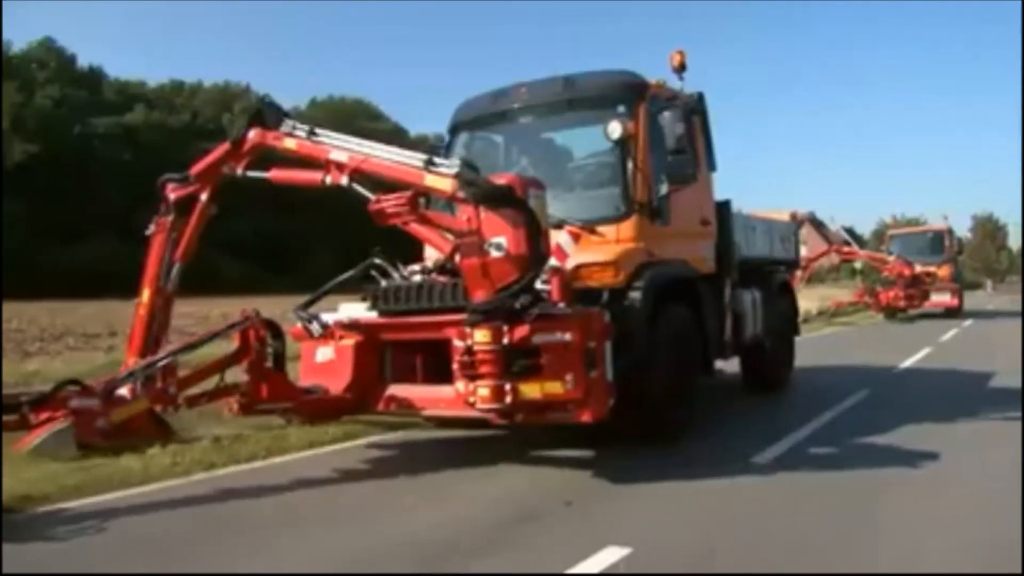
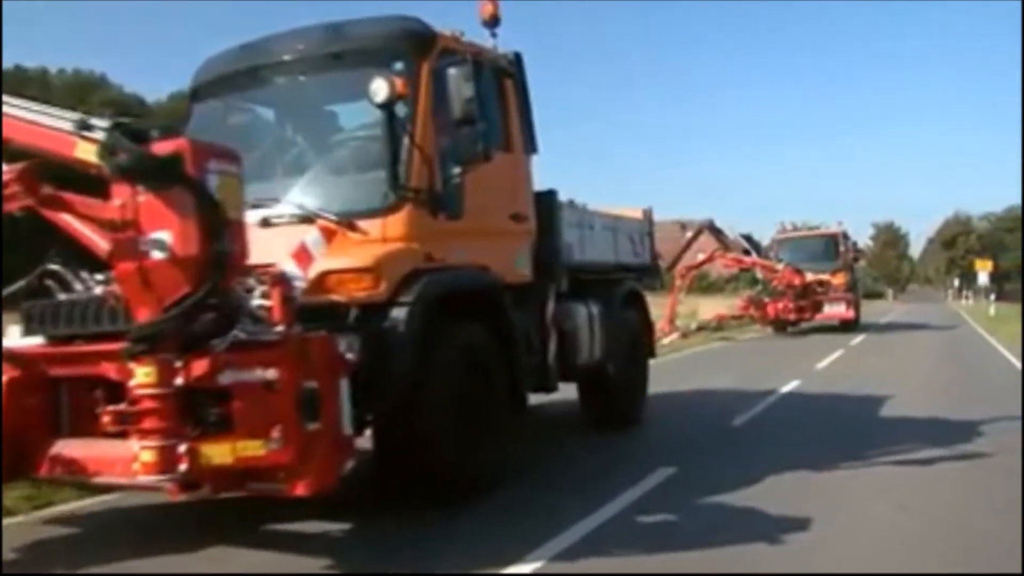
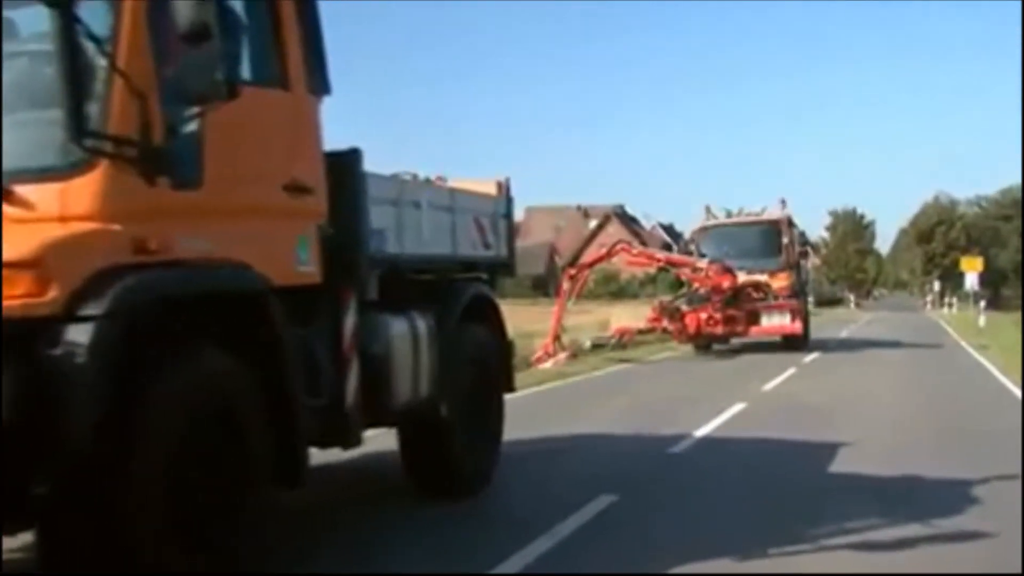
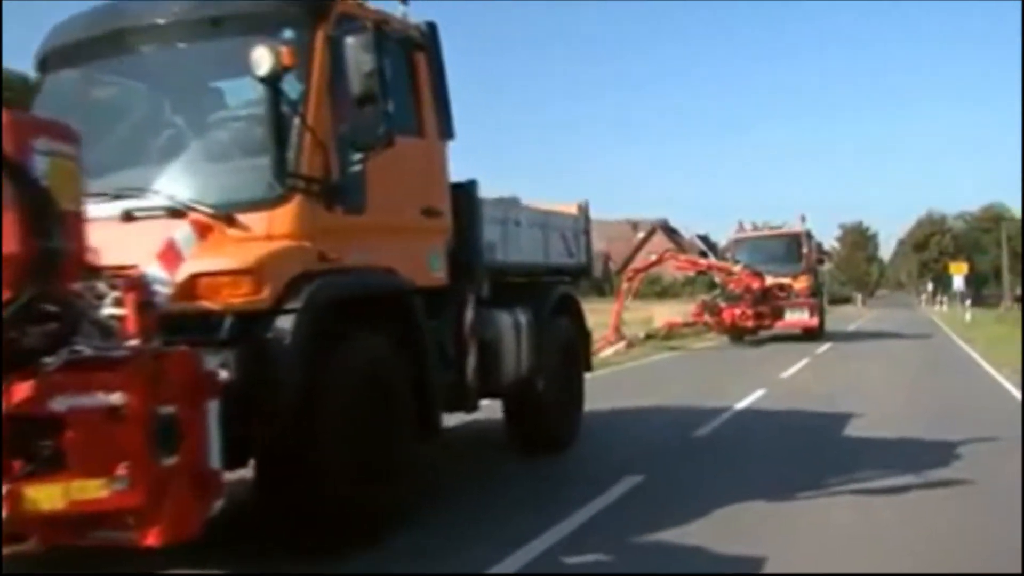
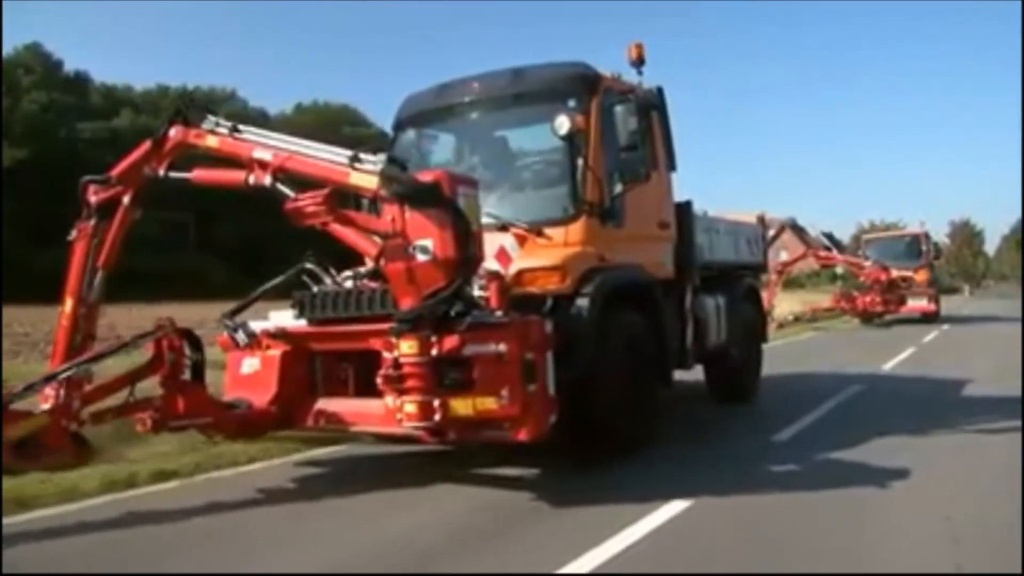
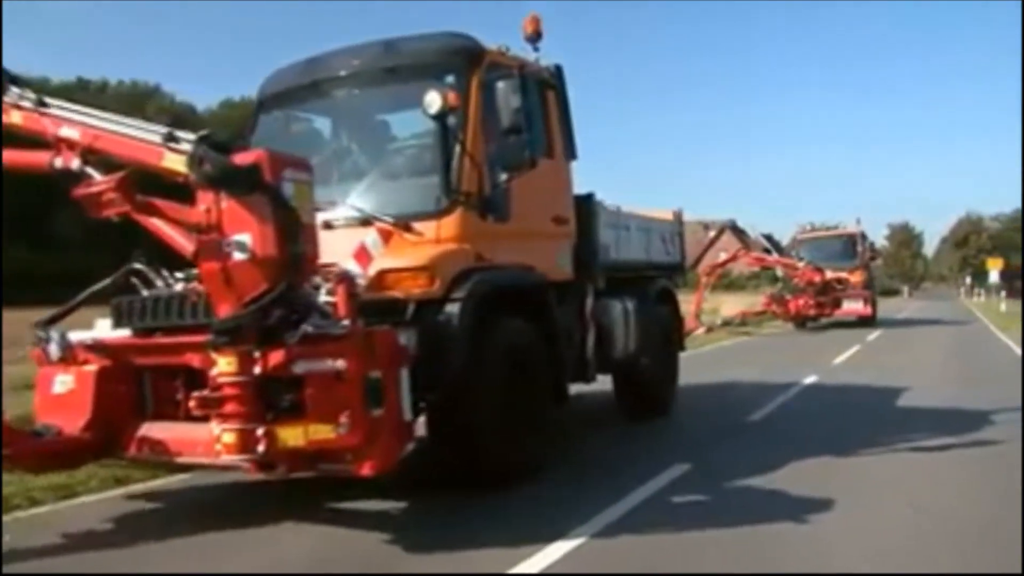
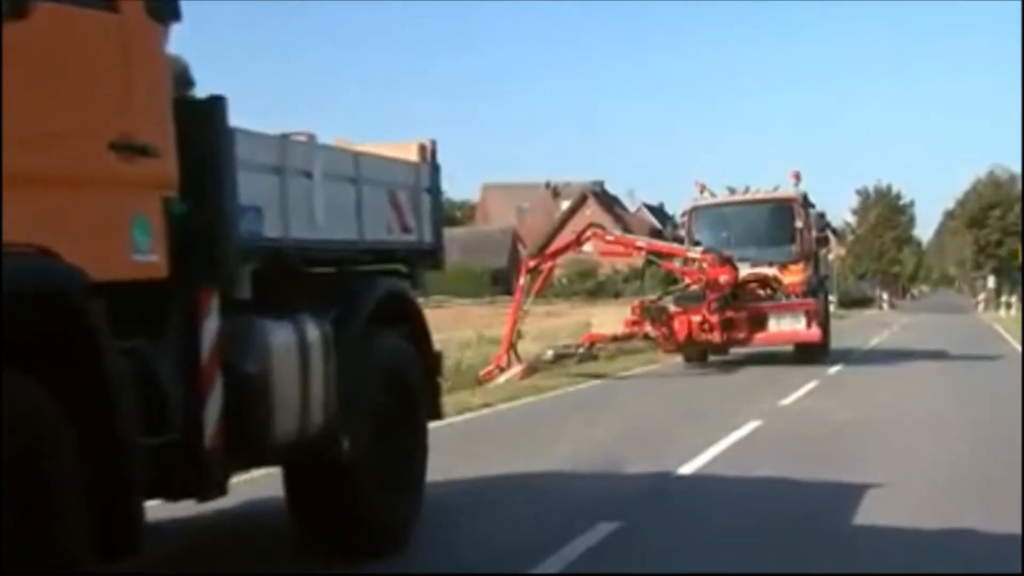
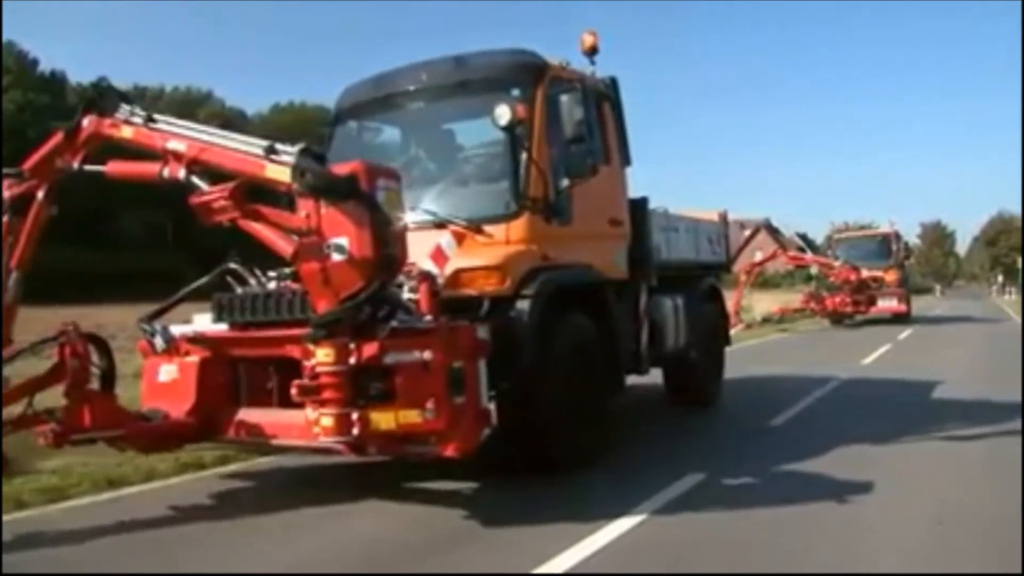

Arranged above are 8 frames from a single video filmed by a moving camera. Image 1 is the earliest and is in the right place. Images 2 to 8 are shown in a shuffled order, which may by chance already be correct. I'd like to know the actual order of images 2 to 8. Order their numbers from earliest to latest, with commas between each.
5, 8, 6, 2, 4, 3, 7
